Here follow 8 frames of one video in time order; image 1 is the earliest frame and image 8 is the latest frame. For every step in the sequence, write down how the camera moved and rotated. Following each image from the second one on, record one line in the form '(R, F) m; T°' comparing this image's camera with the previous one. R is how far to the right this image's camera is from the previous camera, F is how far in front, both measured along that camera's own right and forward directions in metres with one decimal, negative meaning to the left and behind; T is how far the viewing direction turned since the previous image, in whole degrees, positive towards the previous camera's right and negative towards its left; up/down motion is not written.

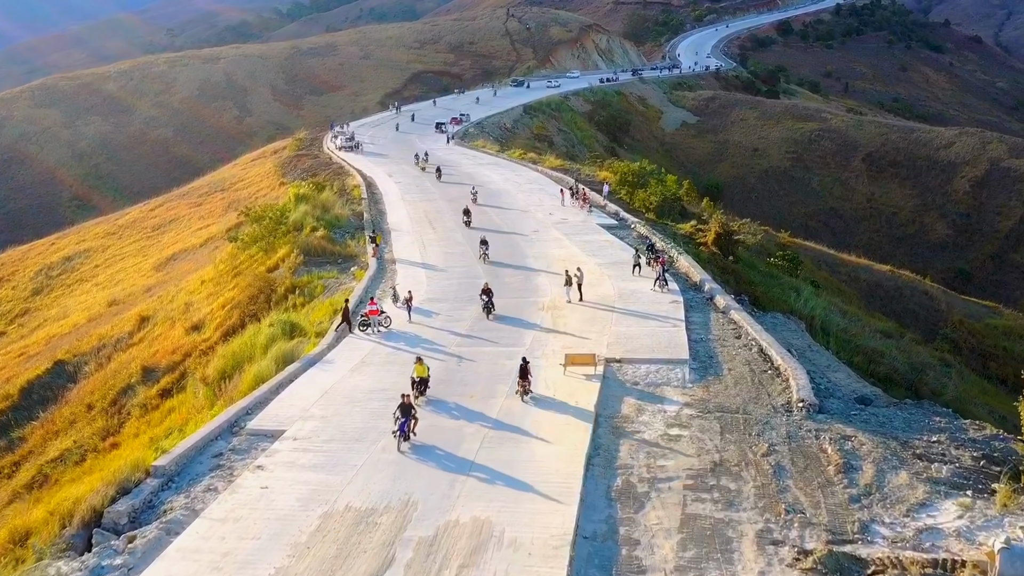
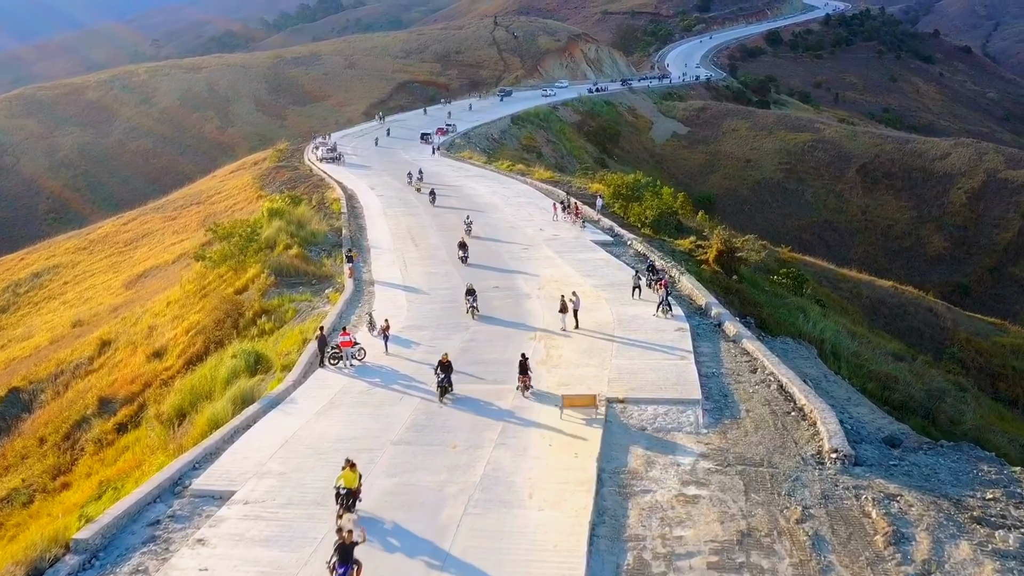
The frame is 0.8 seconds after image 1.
(0.0, +1.9) m; +1°
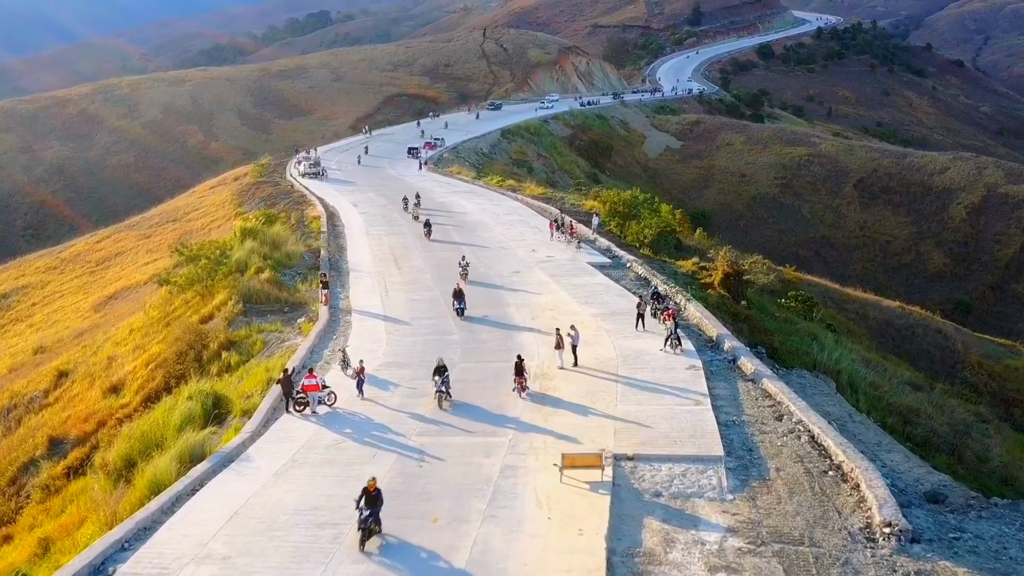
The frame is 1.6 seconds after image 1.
(0.0, +1.9) m; 0°
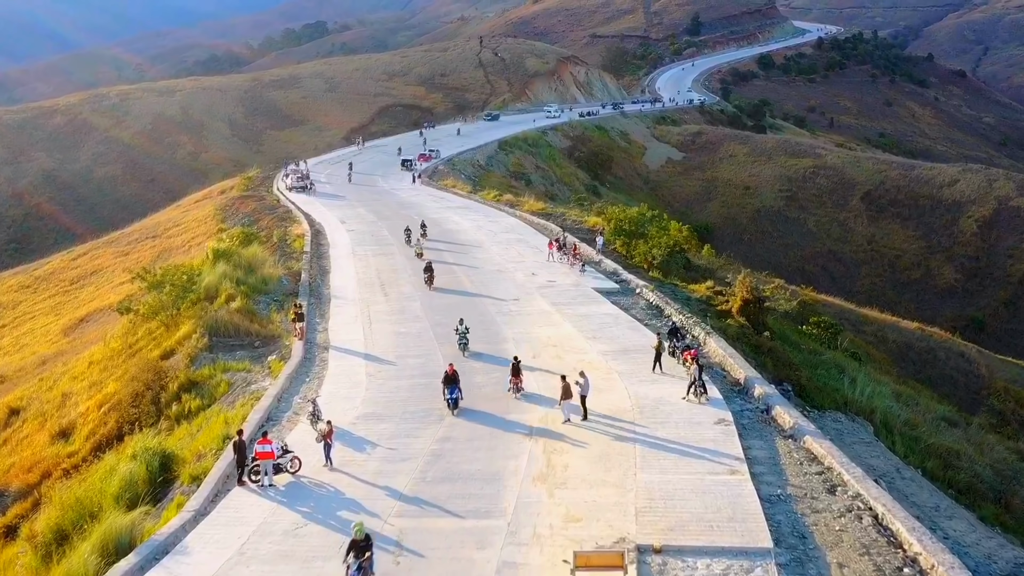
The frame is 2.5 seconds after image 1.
(0.0, +2.3) m; 0°
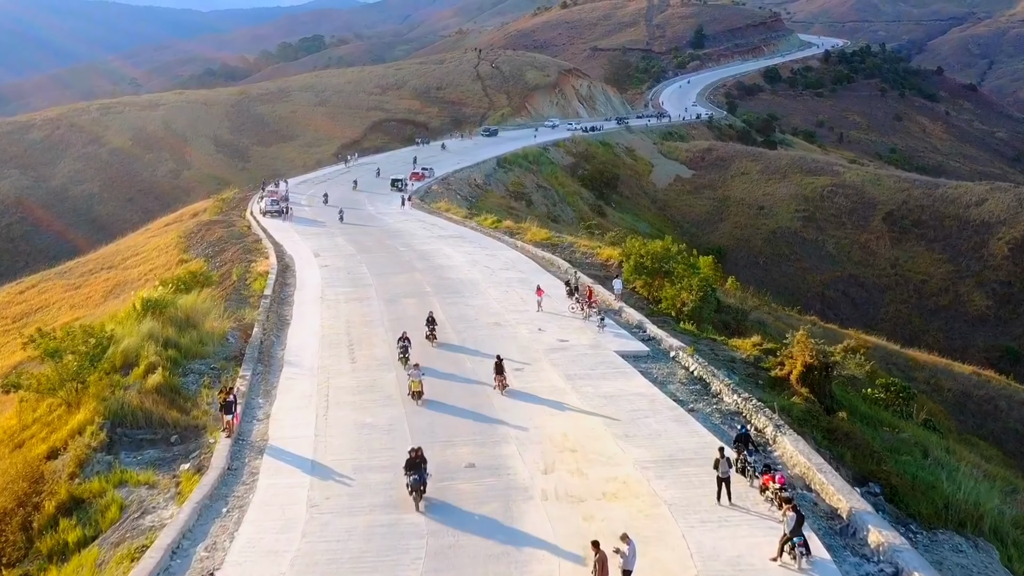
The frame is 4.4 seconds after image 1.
(0.0, +4.7) m; 0°
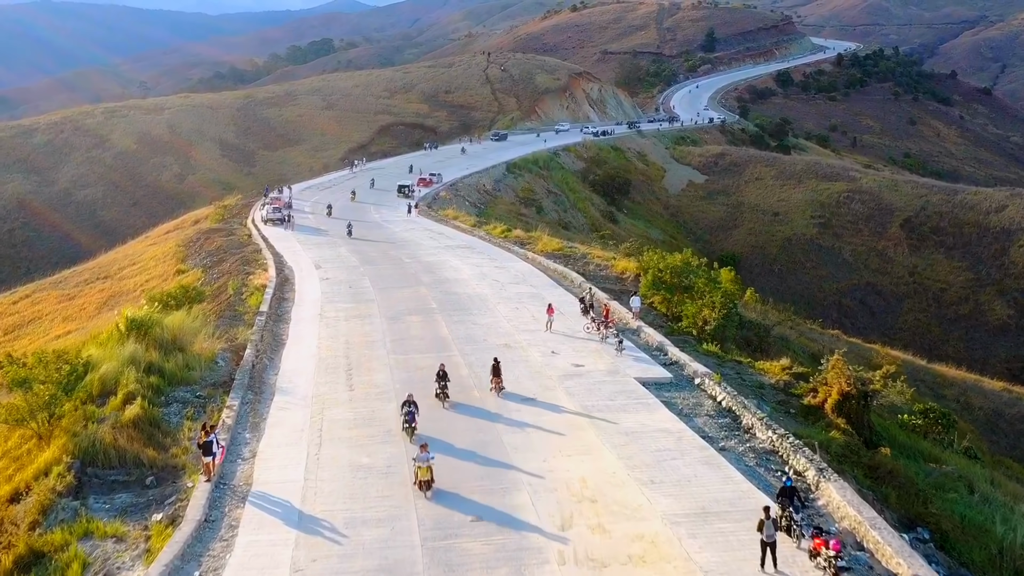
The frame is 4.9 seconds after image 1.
(0.0, +1.4) m; 0°
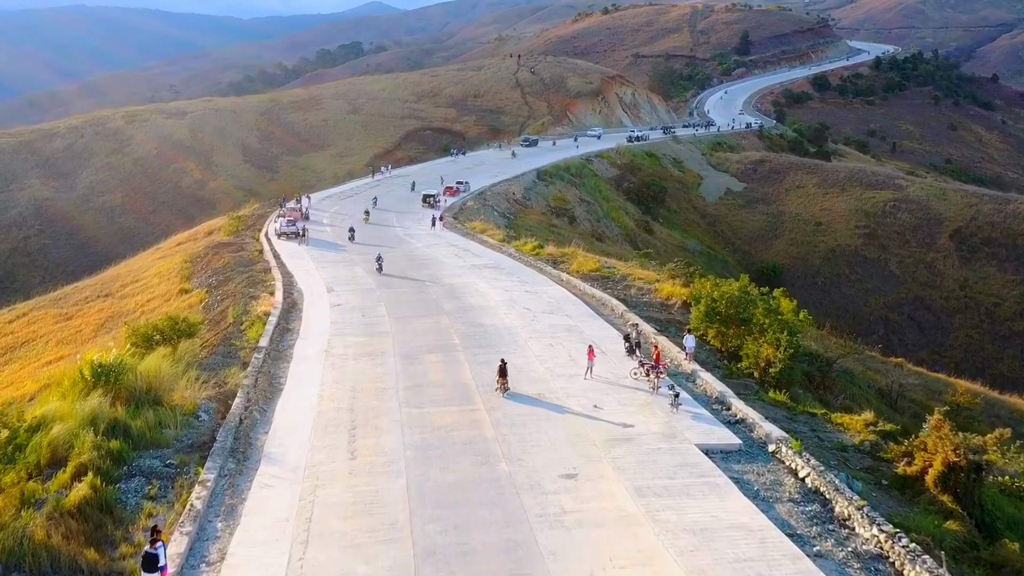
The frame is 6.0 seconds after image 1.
(-0.1, +2.8) m; -1°
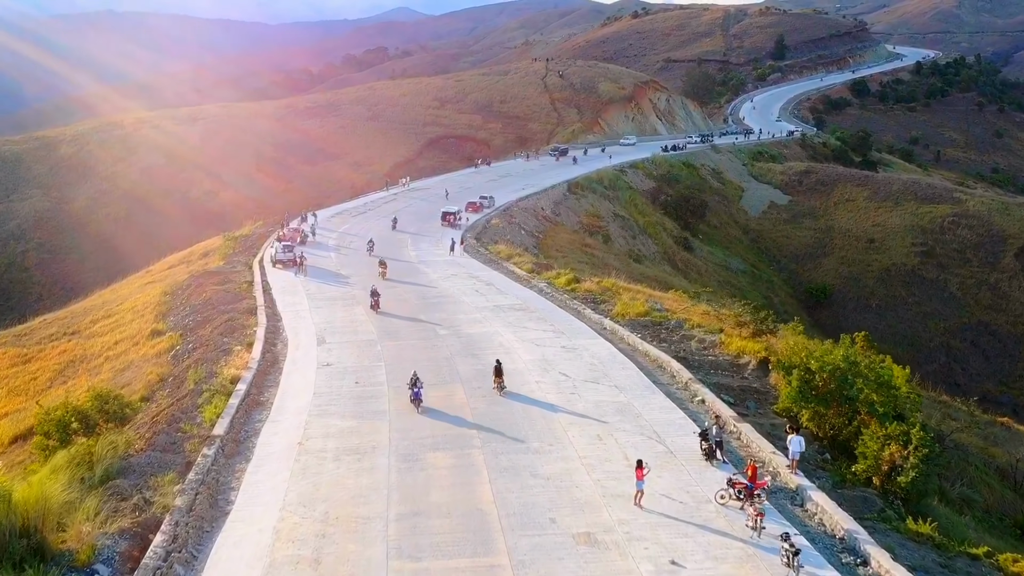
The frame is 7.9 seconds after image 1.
(-0.1, +4.8) m; -1°
